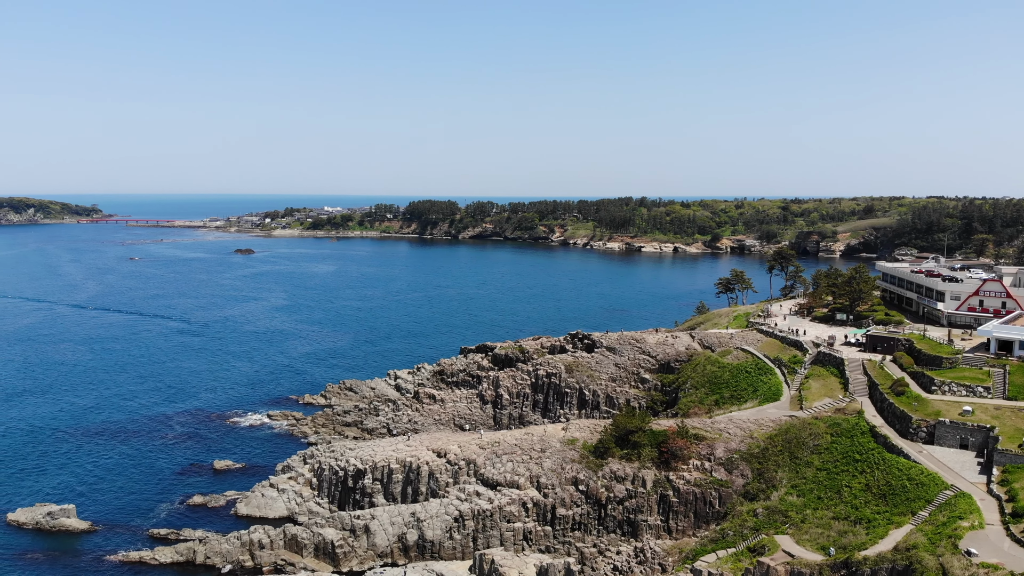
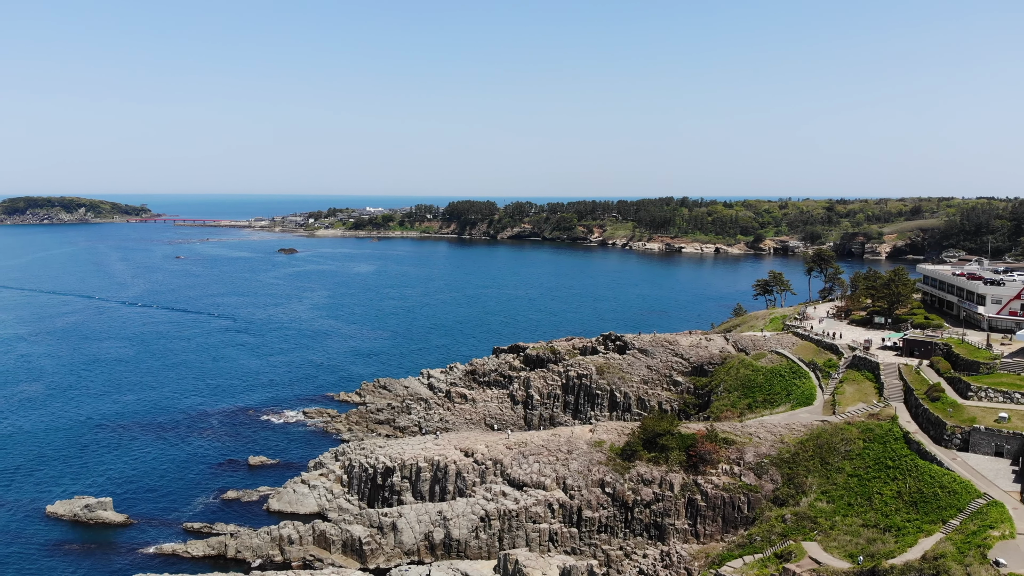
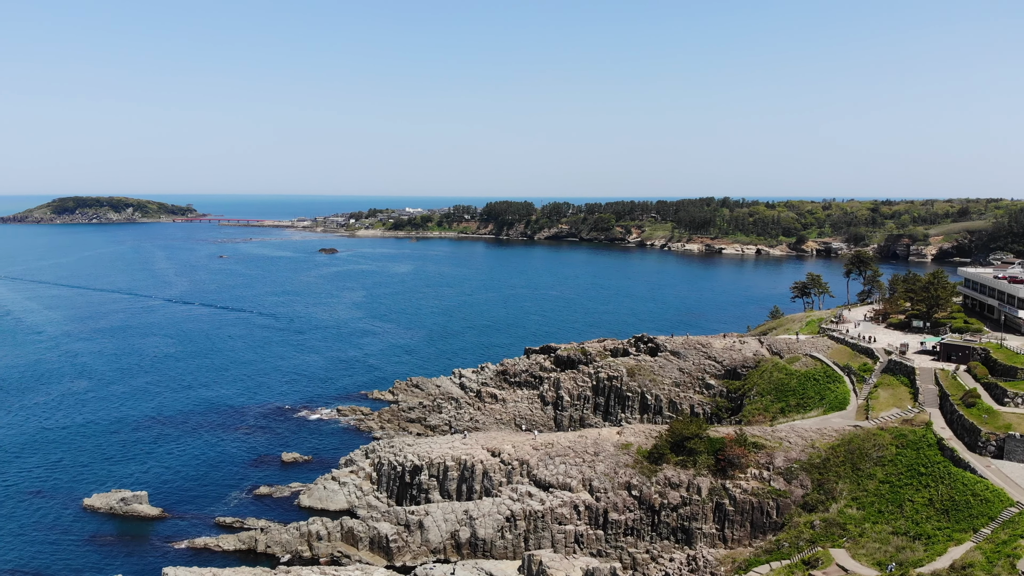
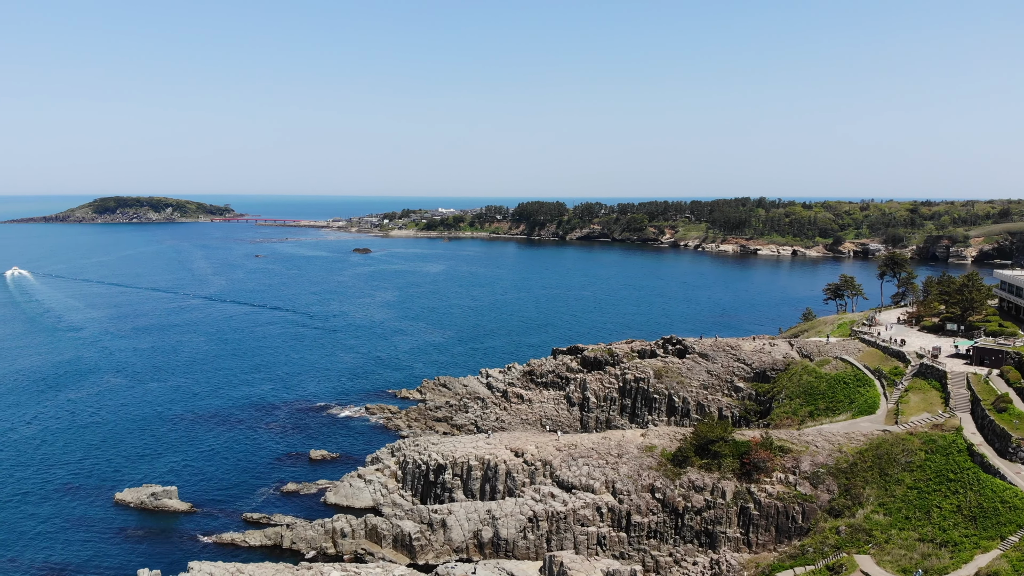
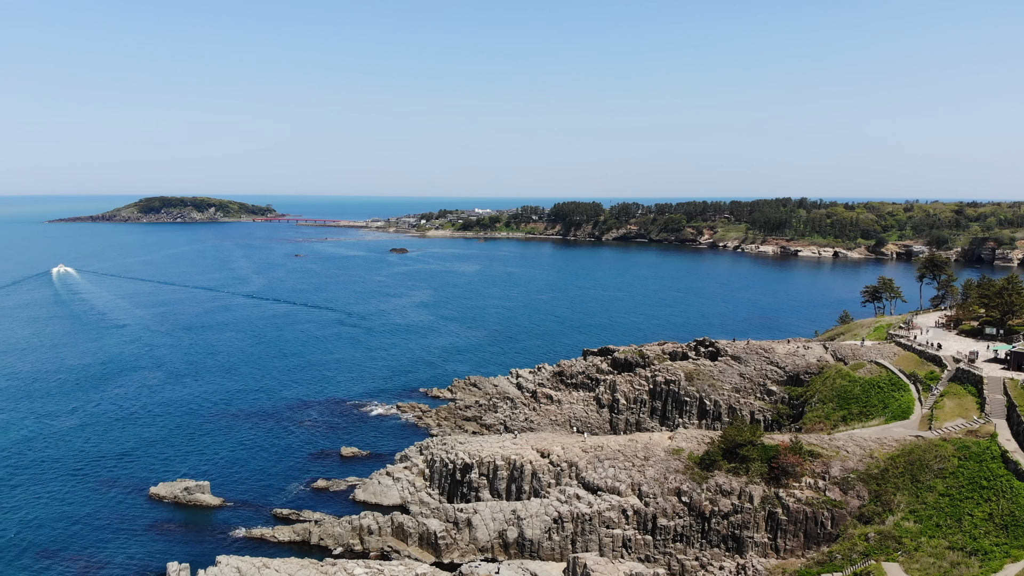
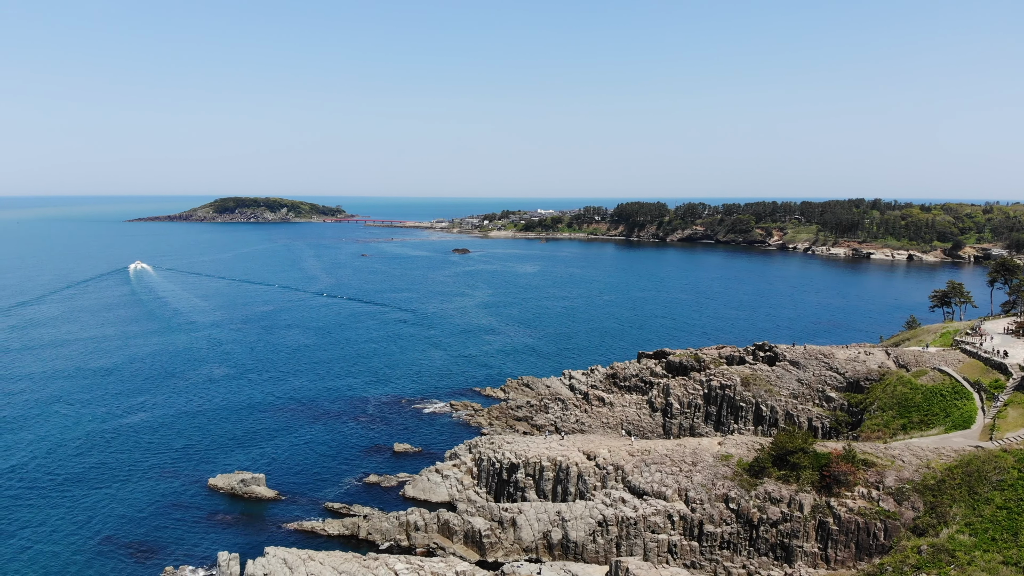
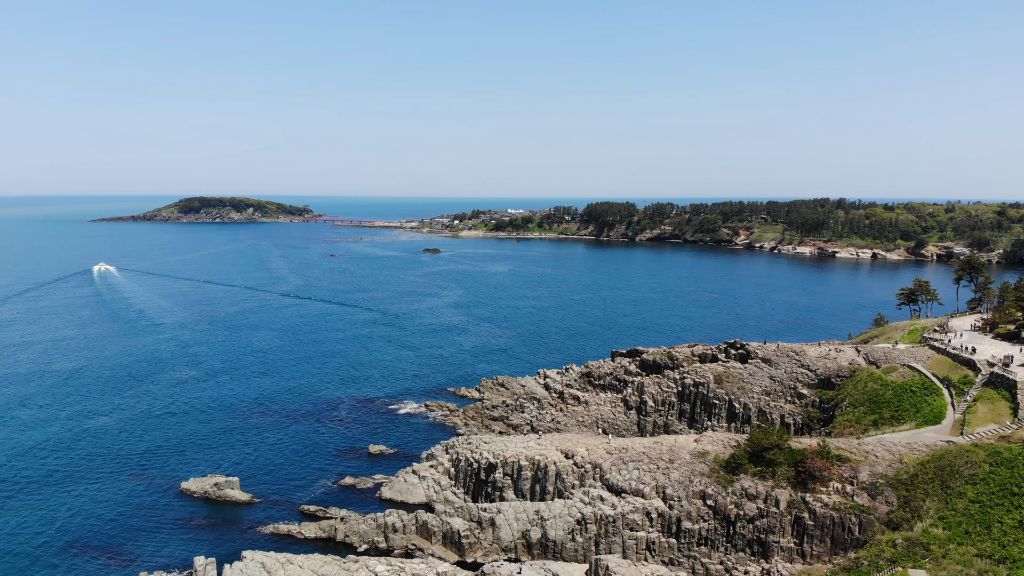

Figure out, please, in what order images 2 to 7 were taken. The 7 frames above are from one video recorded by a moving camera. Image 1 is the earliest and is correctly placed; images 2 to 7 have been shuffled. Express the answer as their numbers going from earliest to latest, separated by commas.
2, 3, 4, 5, 7, 6
